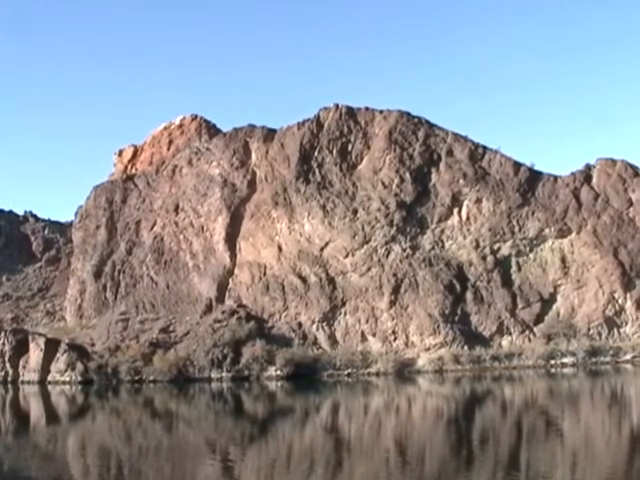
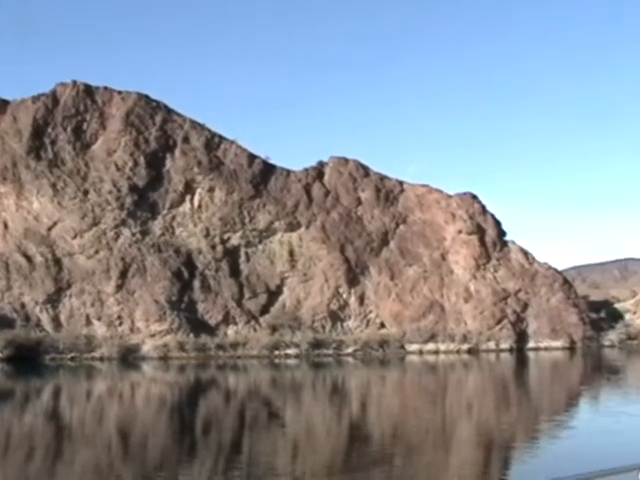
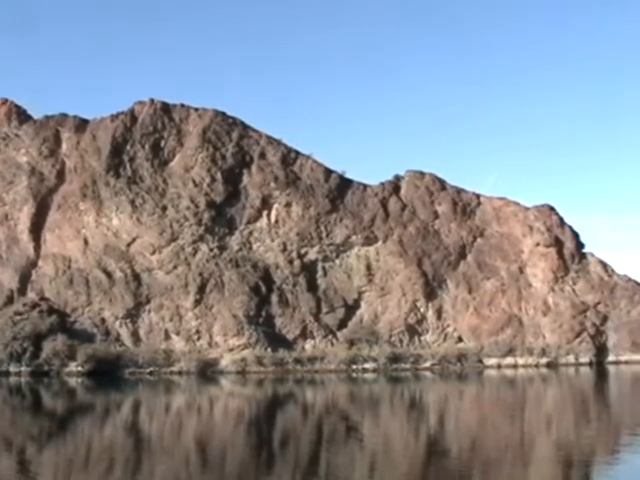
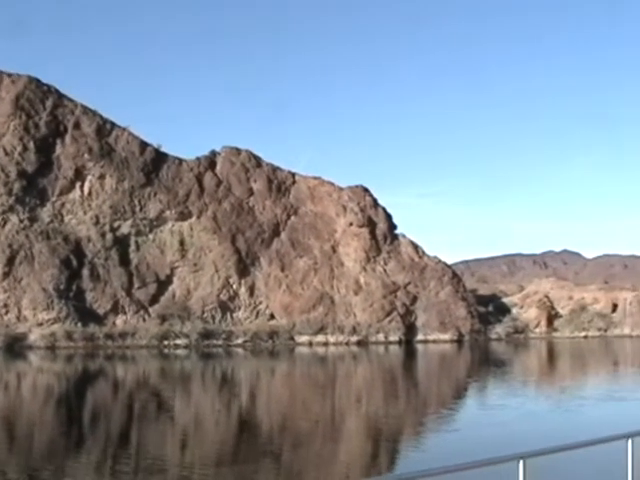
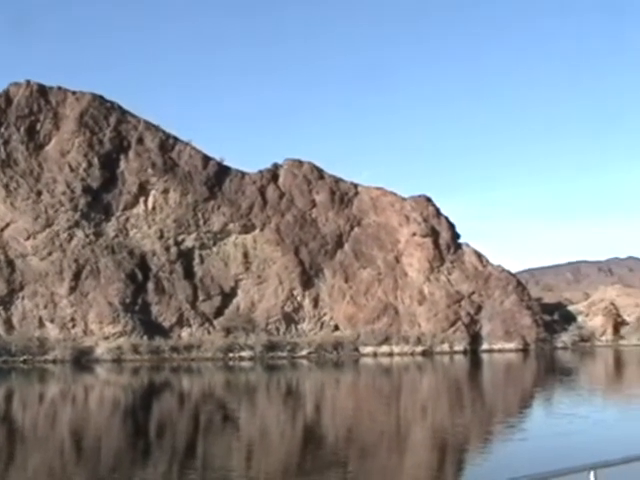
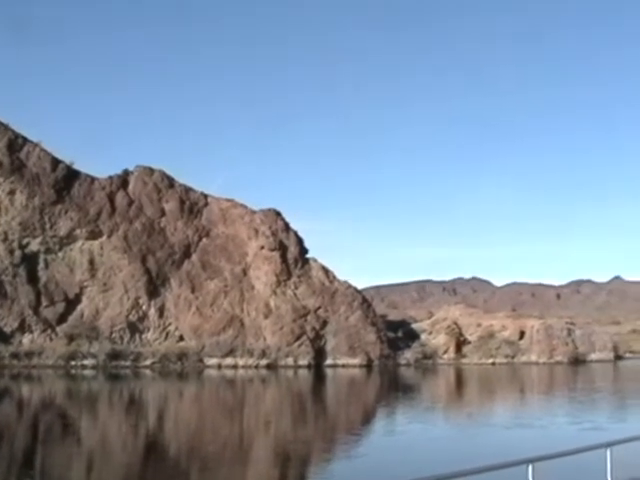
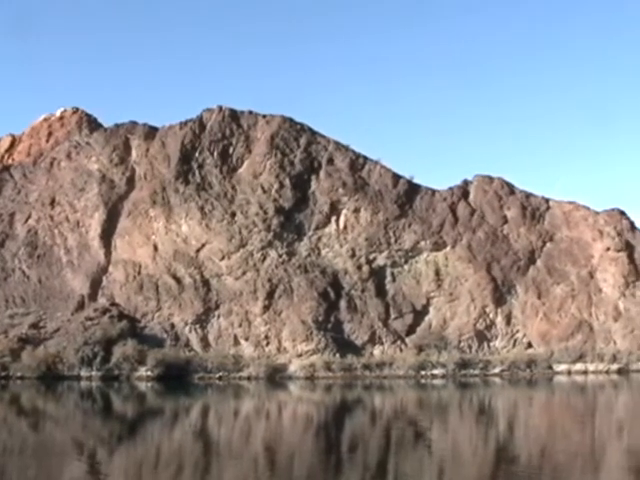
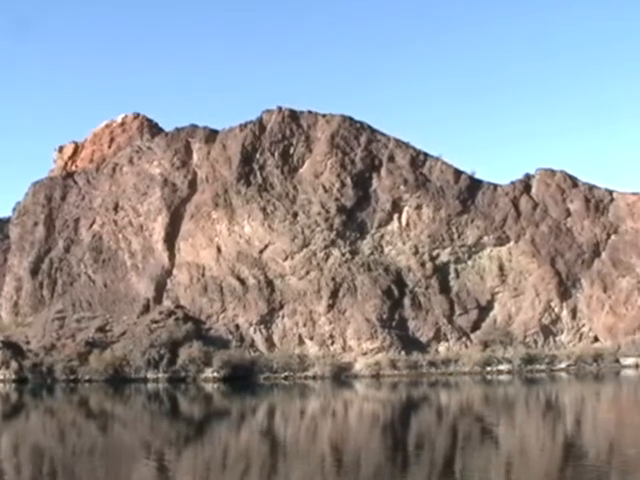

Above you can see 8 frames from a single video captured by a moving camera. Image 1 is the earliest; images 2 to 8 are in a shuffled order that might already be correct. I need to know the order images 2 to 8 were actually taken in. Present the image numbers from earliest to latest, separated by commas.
8, 7, 3, 2, 5, 4, 6
